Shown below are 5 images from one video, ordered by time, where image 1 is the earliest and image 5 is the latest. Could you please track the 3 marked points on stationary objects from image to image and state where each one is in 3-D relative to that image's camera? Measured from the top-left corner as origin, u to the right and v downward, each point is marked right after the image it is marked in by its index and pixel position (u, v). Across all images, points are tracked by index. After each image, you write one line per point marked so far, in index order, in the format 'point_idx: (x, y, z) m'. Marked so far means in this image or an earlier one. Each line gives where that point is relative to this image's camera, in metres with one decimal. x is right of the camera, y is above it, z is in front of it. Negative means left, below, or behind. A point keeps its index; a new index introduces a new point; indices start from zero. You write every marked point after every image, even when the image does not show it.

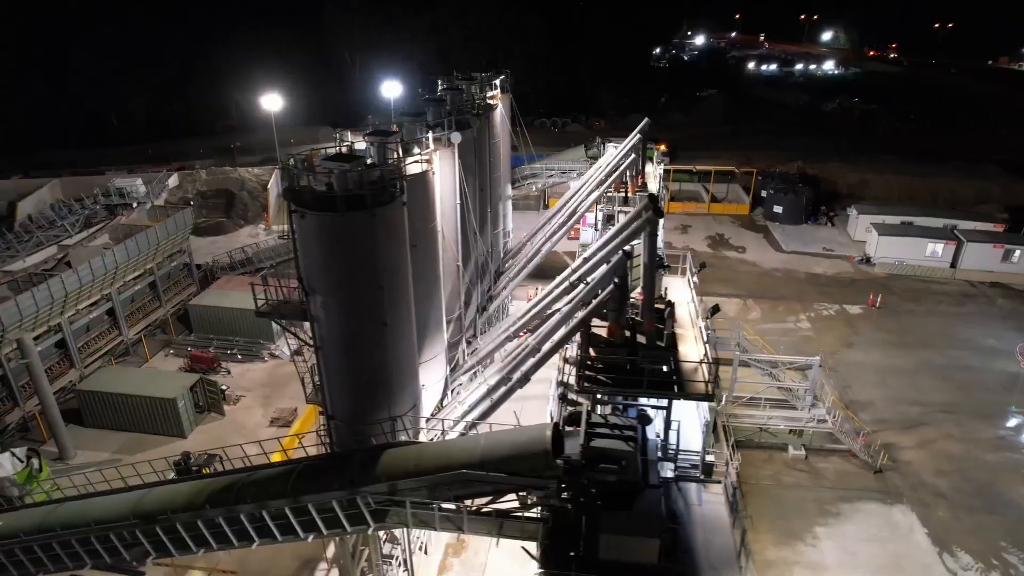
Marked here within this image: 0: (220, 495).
0: (-6.8, -4.8, +14.9) m
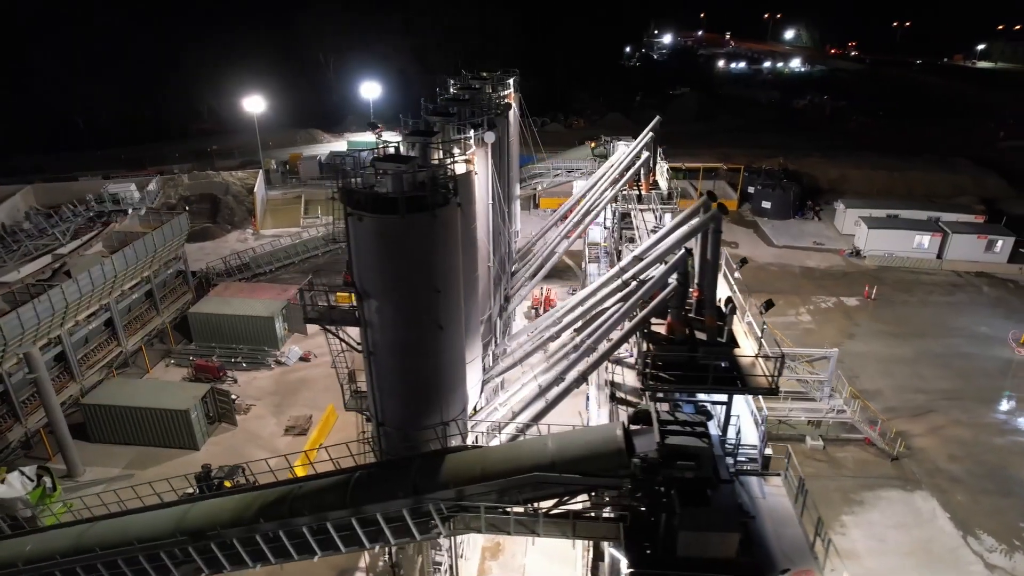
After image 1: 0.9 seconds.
0: (-5.4, -5.0, +14.5) m
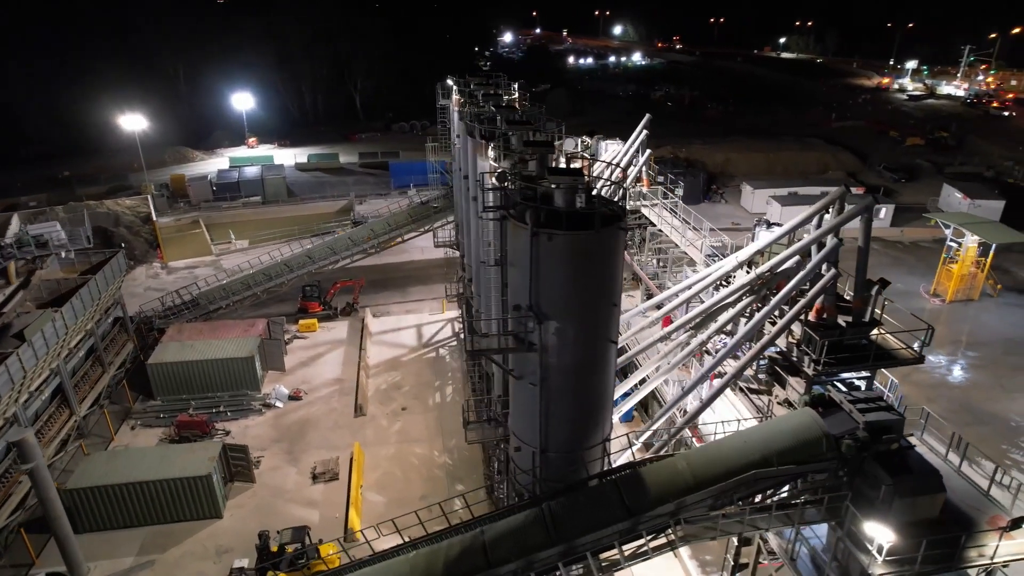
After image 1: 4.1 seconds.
0: (-0.9, -5.6, +13.3) m
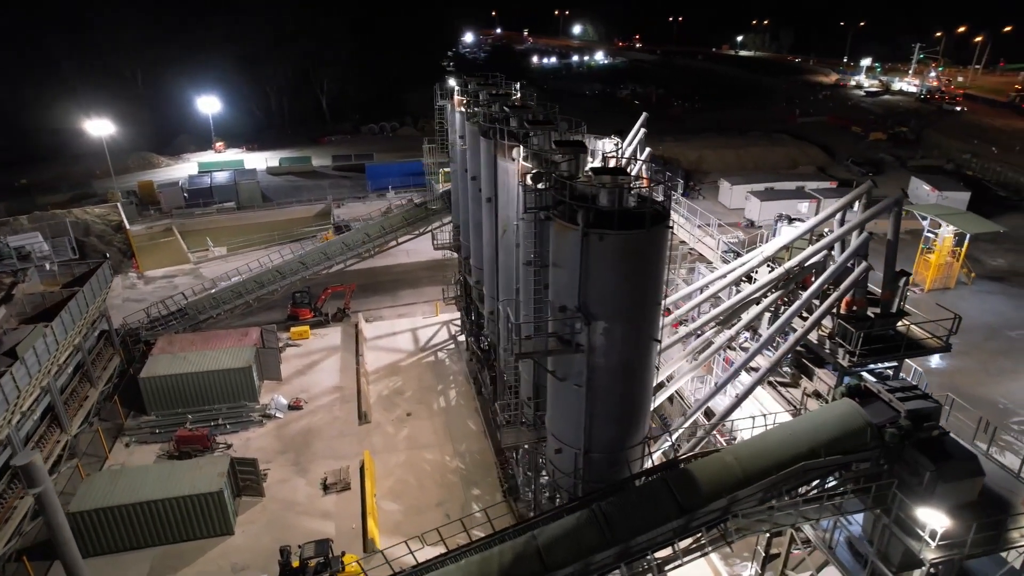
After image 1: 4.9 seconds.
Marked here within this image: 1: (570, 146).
0: (+0.3, -5.7, +13.1) m
1: (+1.4, +3.4, +15.4) m
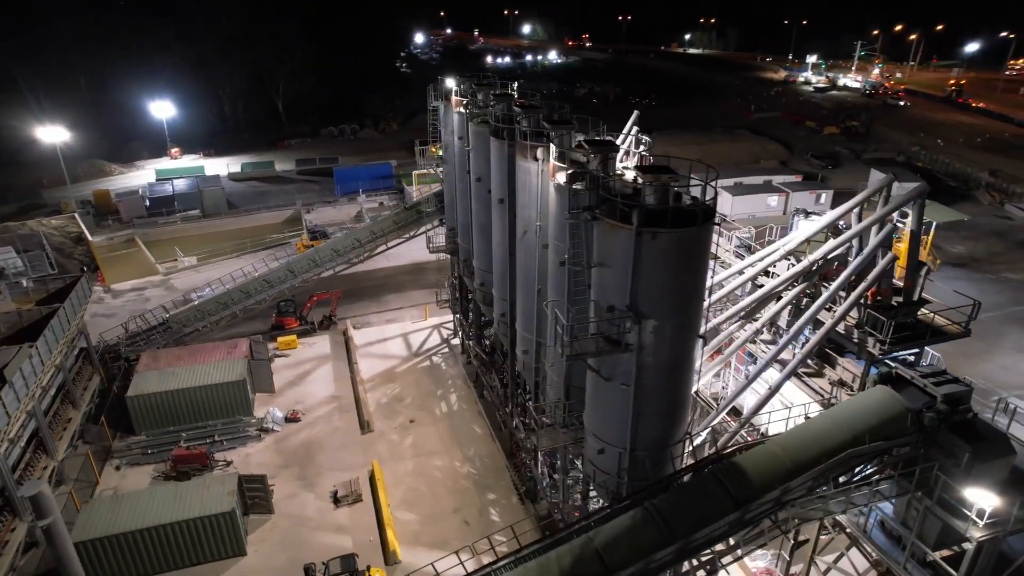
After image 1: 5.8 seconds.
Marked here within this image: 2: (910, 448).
0: (+1.5, -5.7, +13.0) m
1: (+2.2, +3.4, +15.4) m
2: (+8.9, -3.6, +14.3) m
